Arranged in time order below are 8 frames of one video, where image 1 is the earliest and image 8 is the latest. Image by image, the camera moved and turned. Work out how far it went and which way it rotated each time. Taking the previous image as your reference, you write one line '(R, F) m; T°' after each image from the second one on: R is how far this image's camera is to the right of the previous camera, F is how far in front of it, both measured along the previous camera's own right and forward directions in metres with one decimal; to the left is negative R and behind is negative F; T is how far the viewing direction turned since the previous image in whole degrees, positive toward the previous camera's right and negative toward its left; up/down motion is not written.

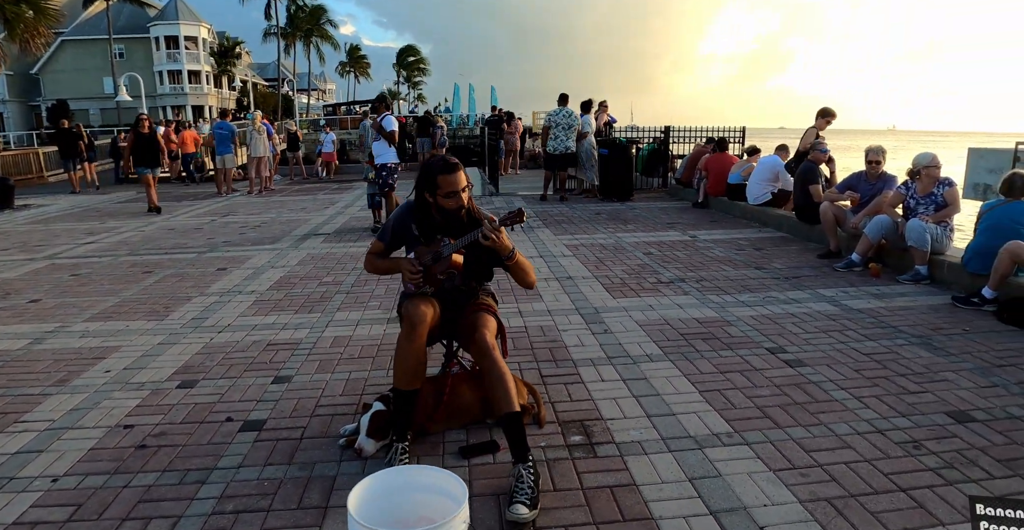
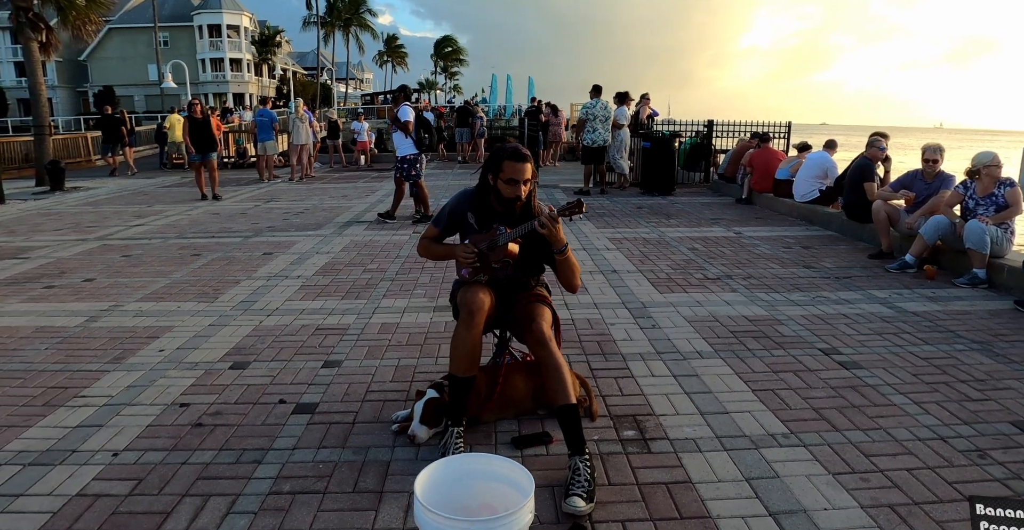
(-0.1, 0.0) m; -3°
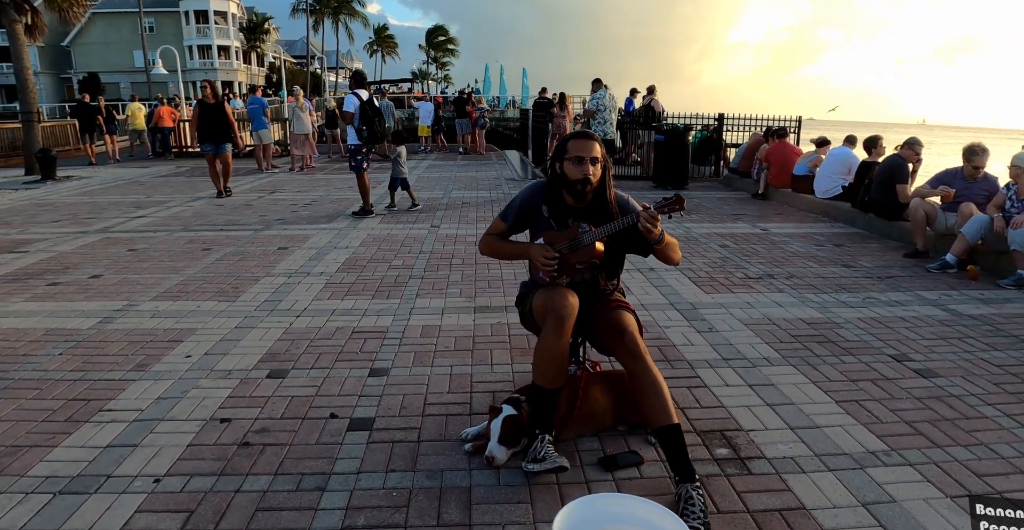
(-0.4, +0.2) m; +1°
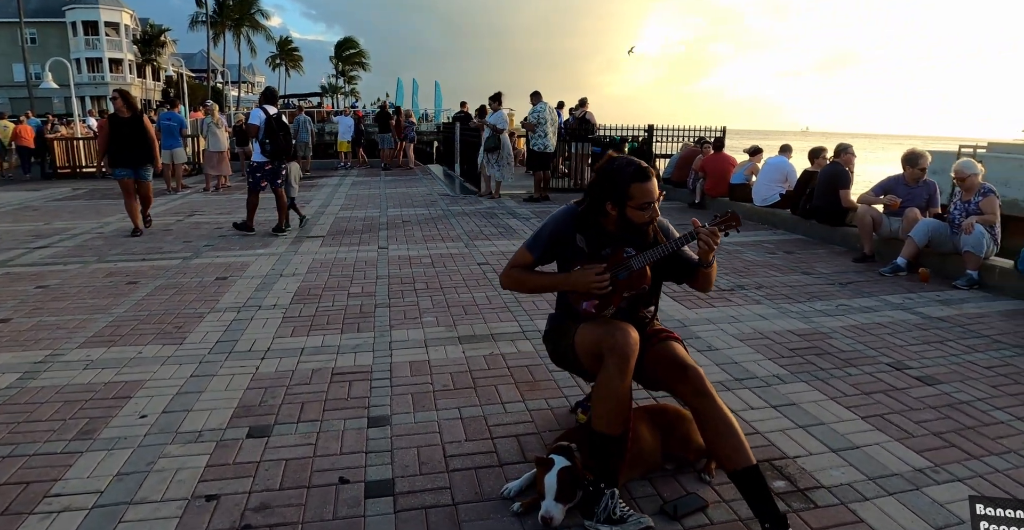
(-0.5, +0.3) m; +8°
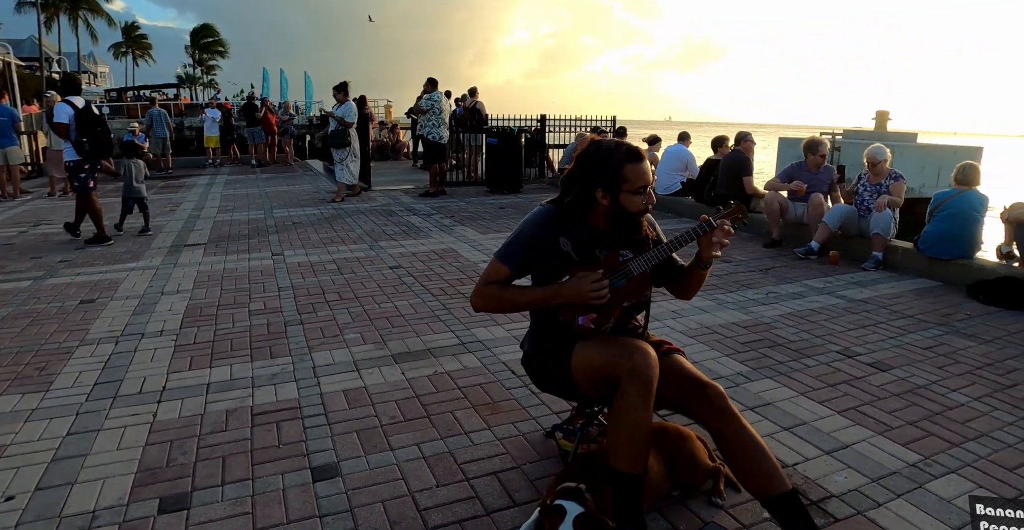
(-0.3, +0.4) m; +11°
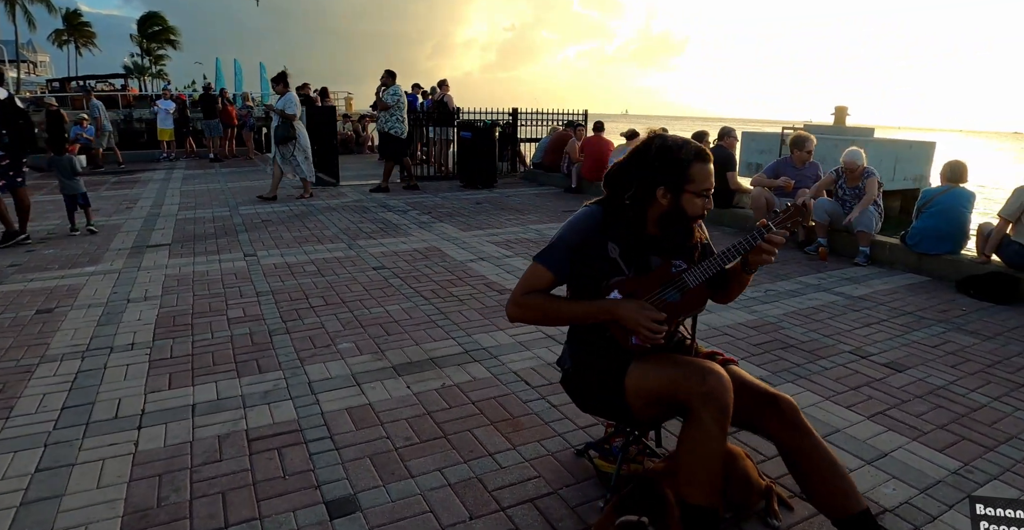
(-0.3, +0.2) m; +4°
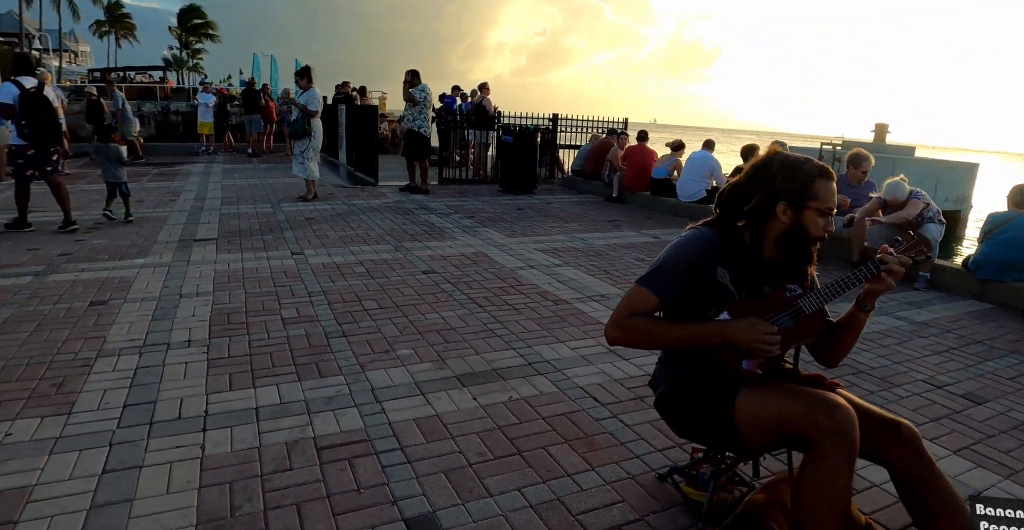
(-0.3, +0.1) m; -2°
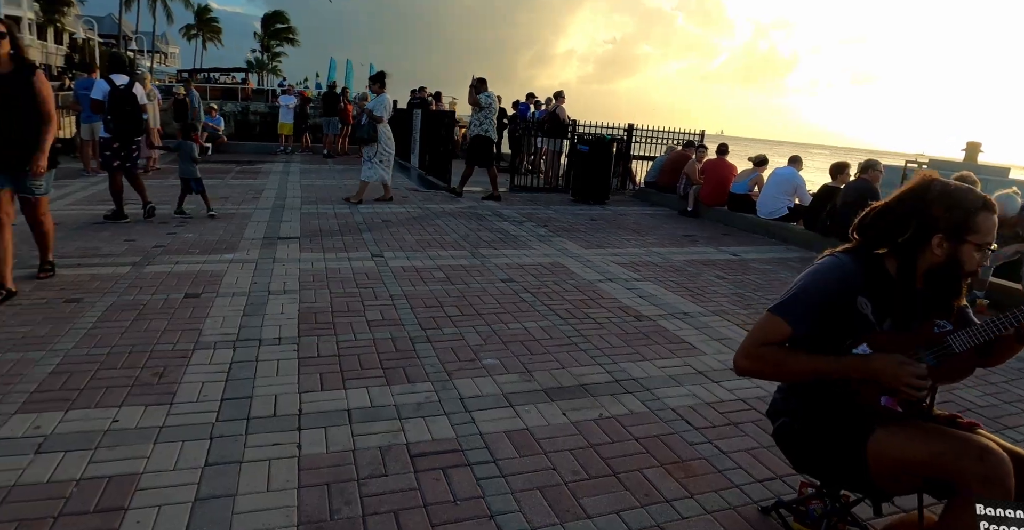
(-0.2, +0.1) m; -6°
